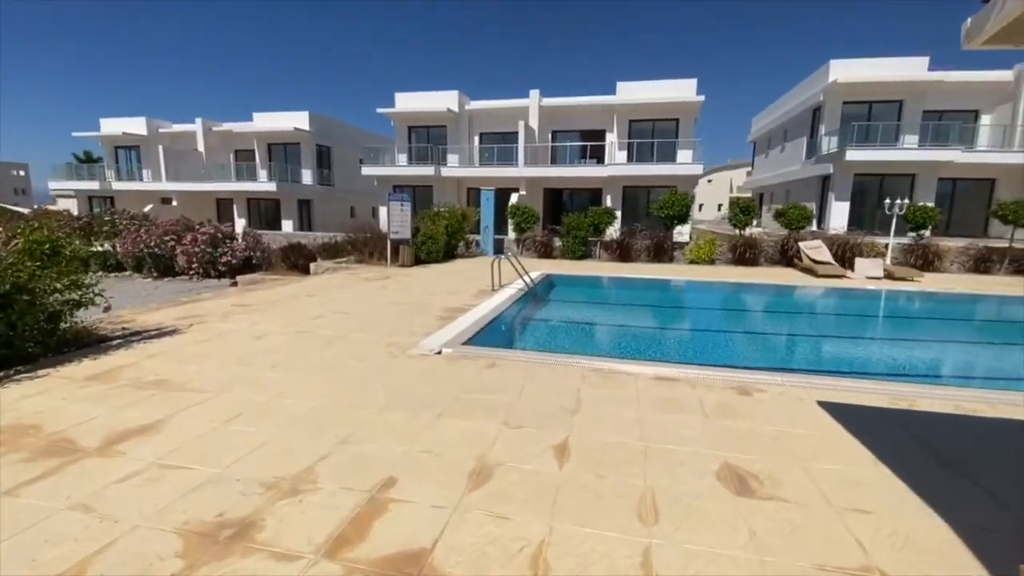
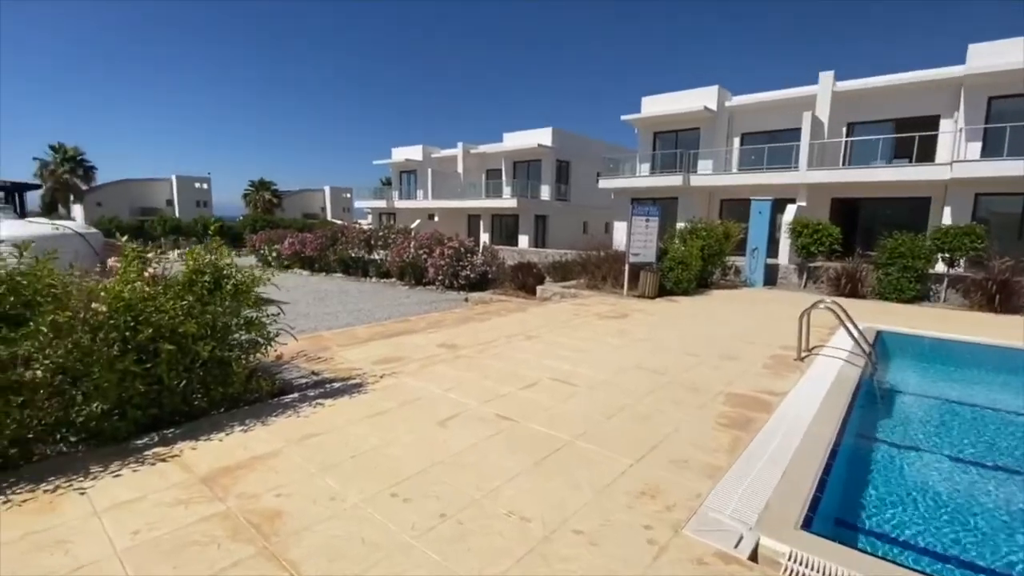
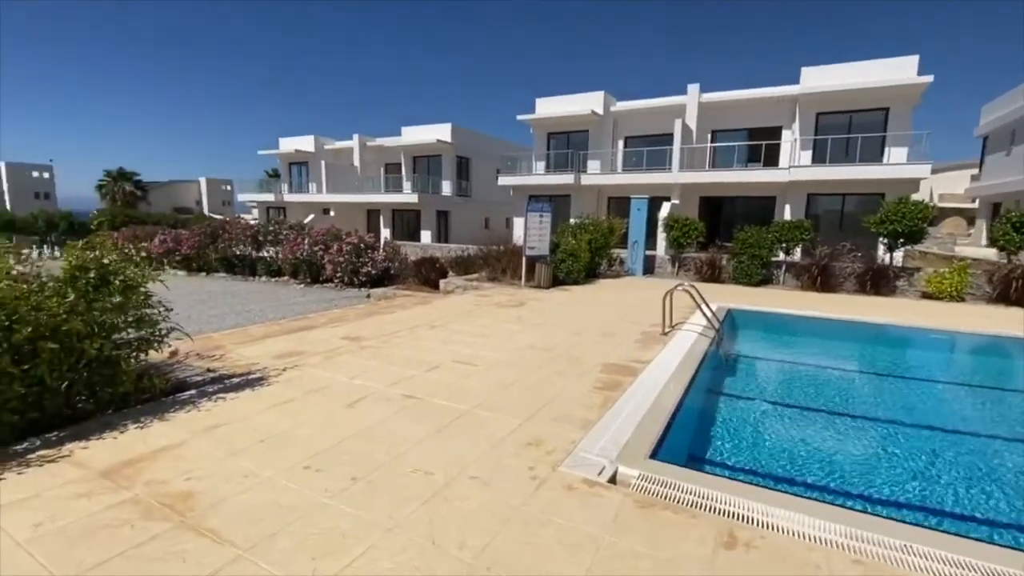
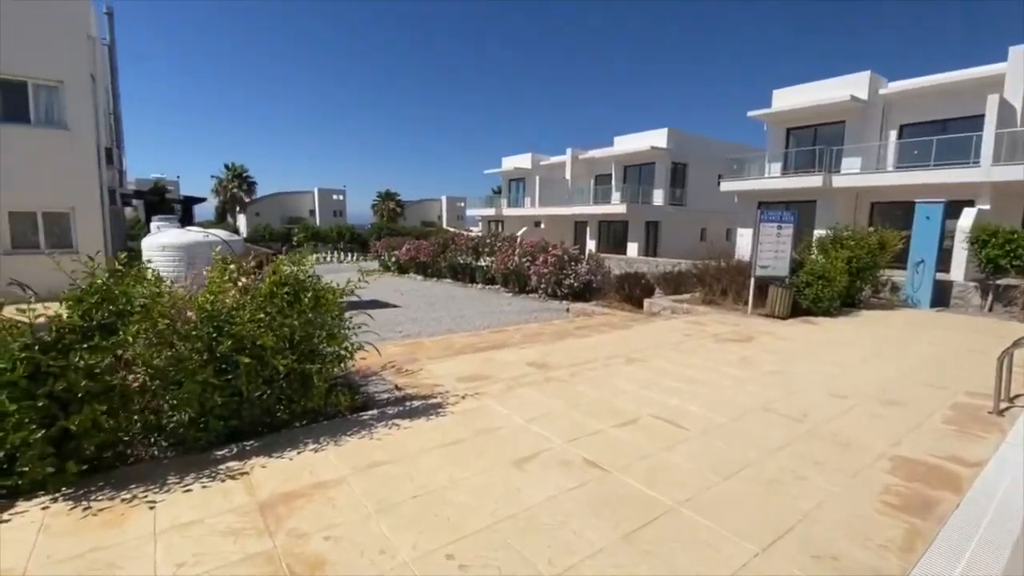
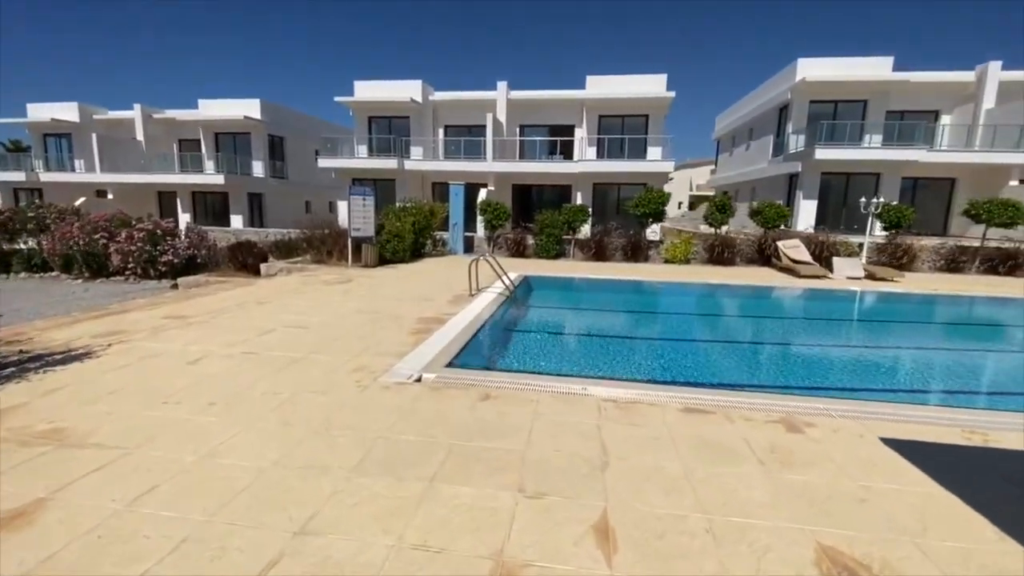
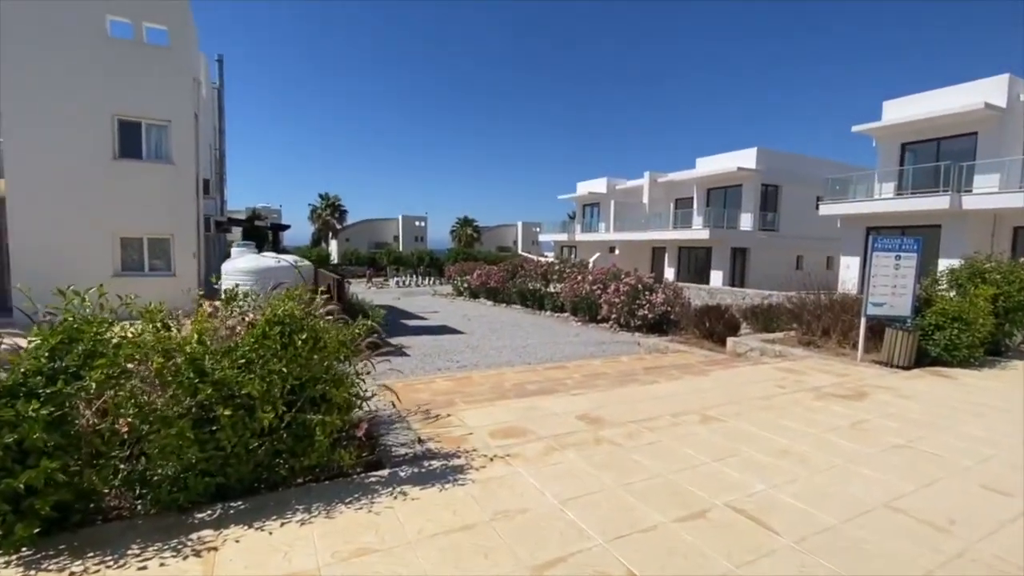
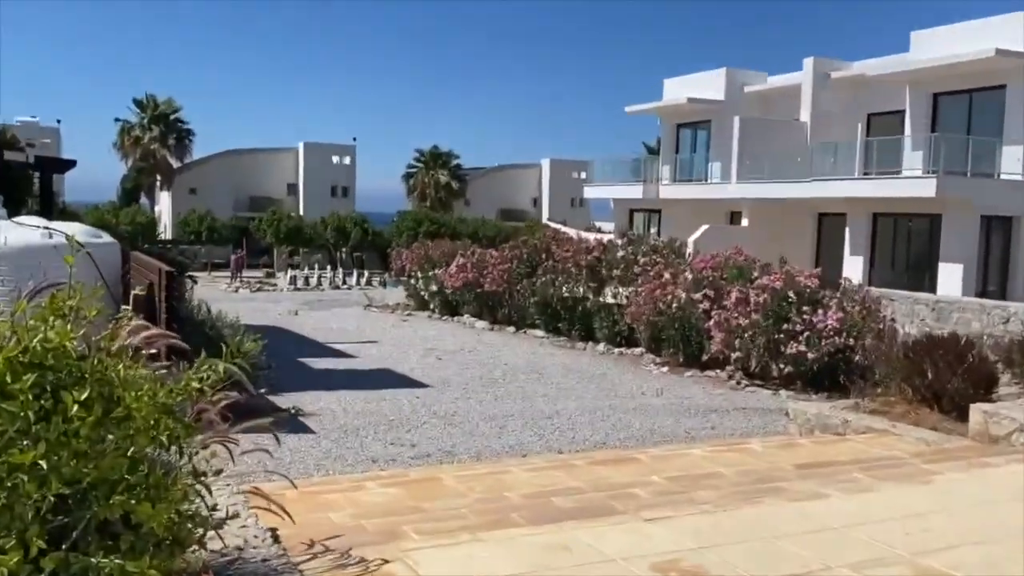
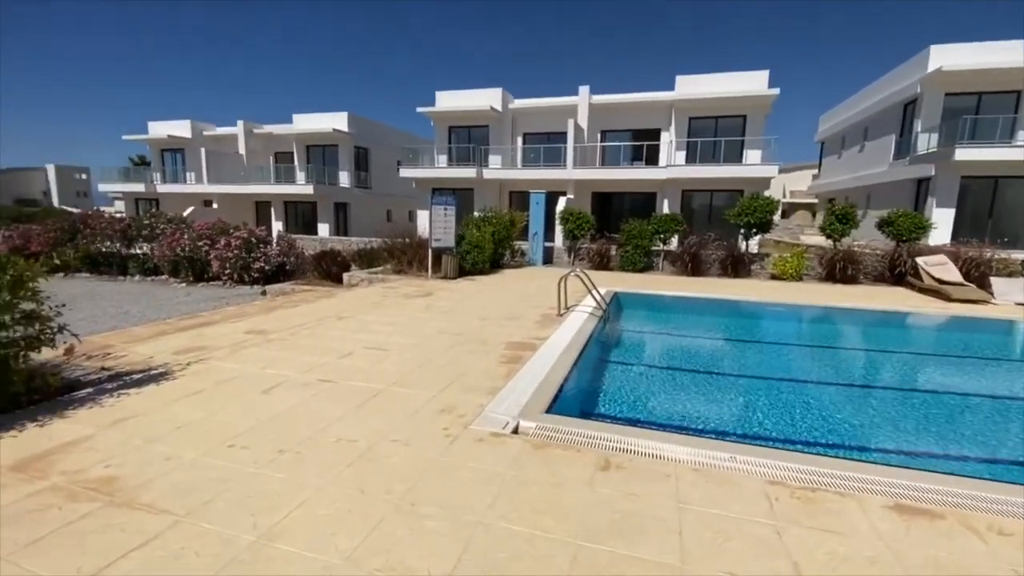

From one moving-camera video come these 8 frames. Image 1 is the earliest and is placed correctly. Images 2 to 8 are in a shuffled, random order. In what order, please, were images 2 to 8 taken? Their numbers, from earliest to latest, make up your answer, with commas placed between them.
5, 8, 3, 2, 4, 6, 7
